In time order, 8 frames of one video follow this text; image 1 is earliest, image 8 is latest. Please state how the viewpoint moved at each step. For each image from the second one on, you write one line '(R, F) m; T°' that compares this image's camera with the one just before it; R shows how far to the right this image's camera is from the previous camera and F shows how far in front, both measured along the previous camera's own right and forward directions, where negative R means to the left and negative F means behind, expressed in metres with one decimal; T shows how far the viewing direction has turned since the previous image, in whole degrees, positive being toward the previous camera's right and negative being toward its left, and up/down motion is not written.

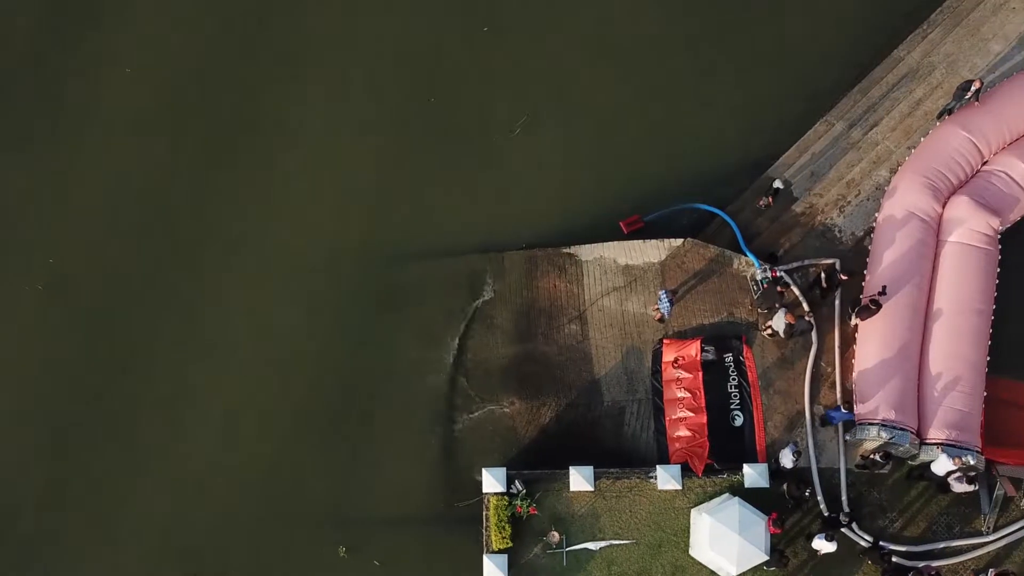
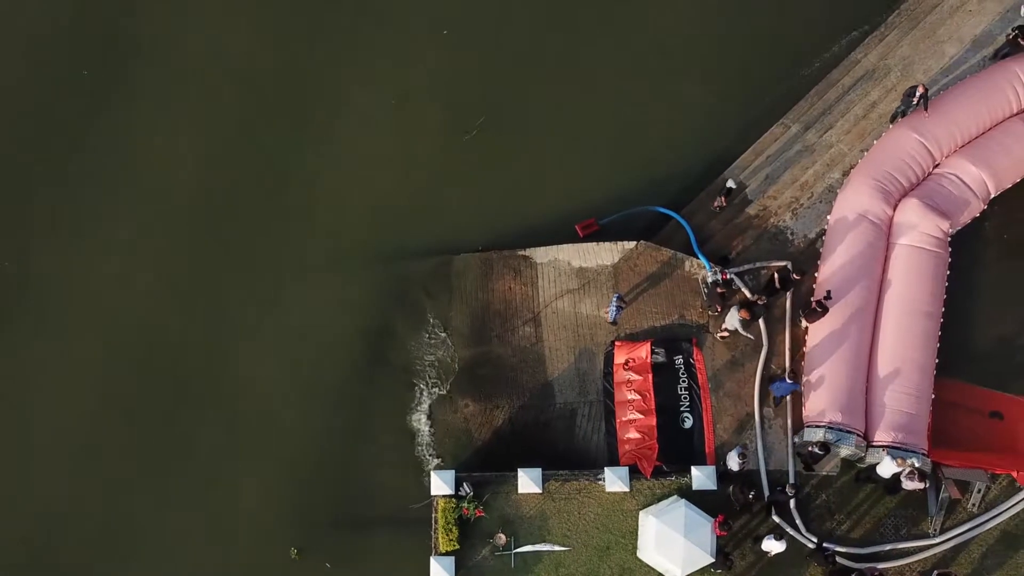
(+1.4, 0.0) m; 0°
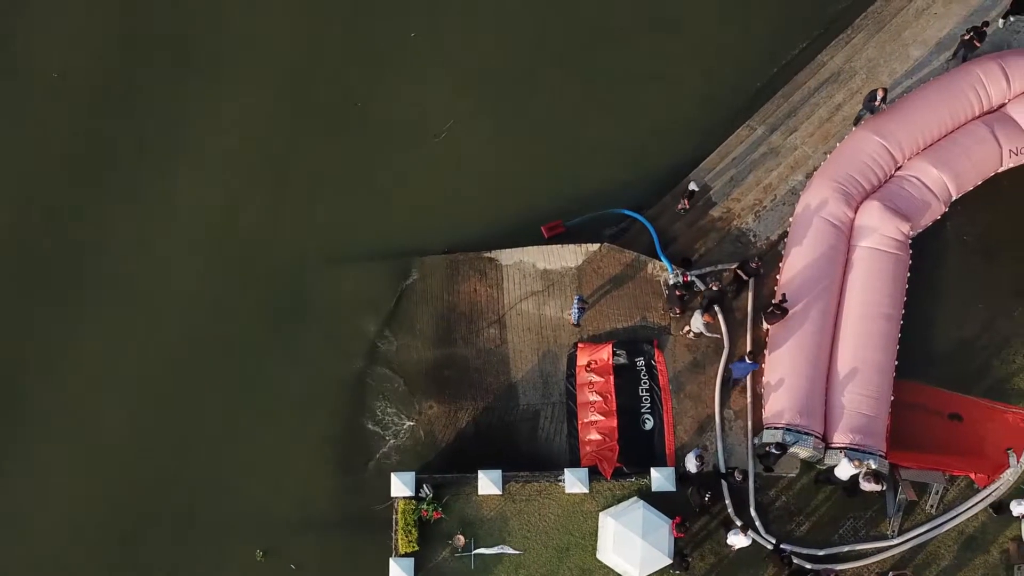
(+1.1, -0.1) m; 0°
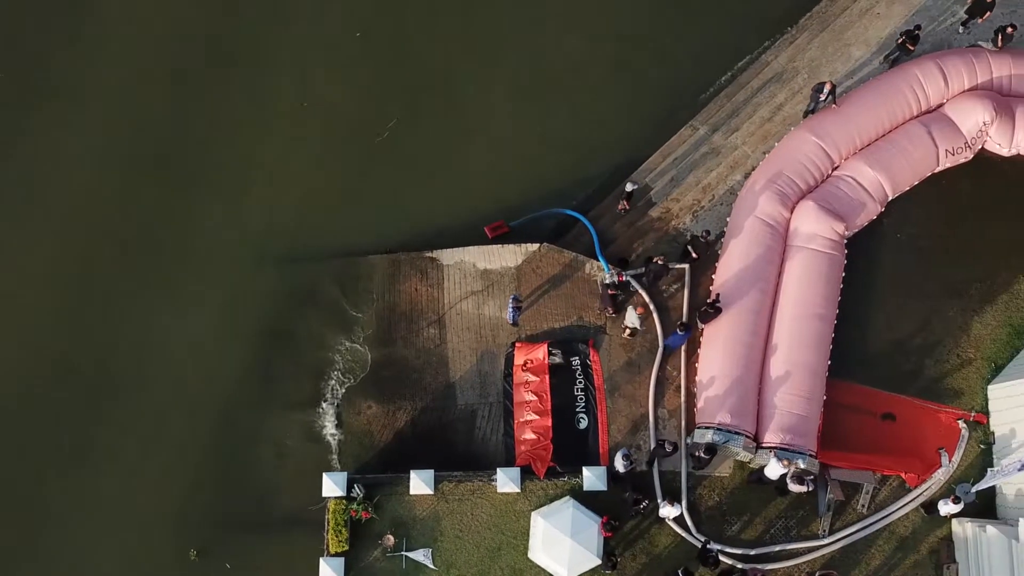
(+1.9, 0.0) m; 0°
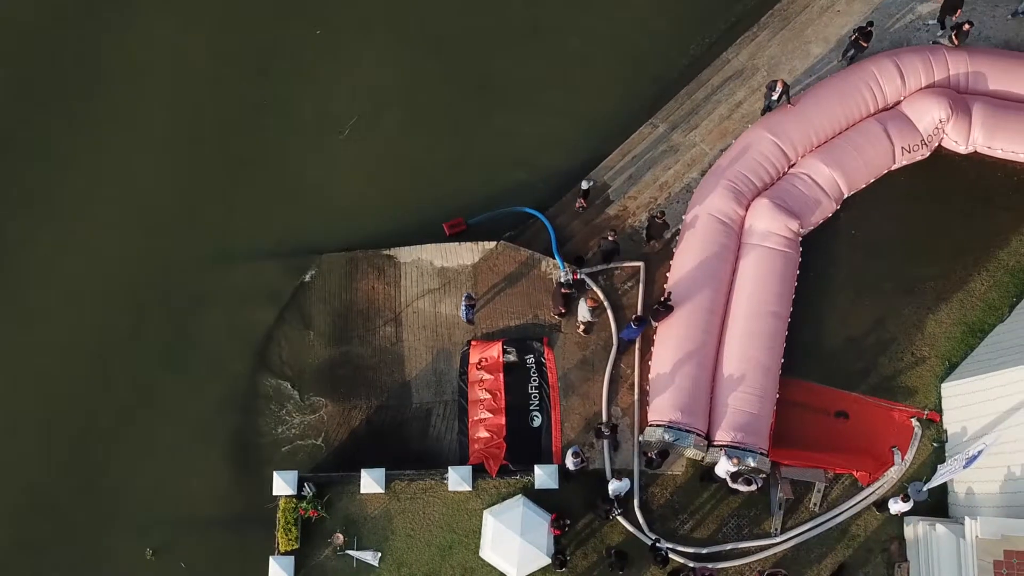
(+1.3, +0.1) m; 0°
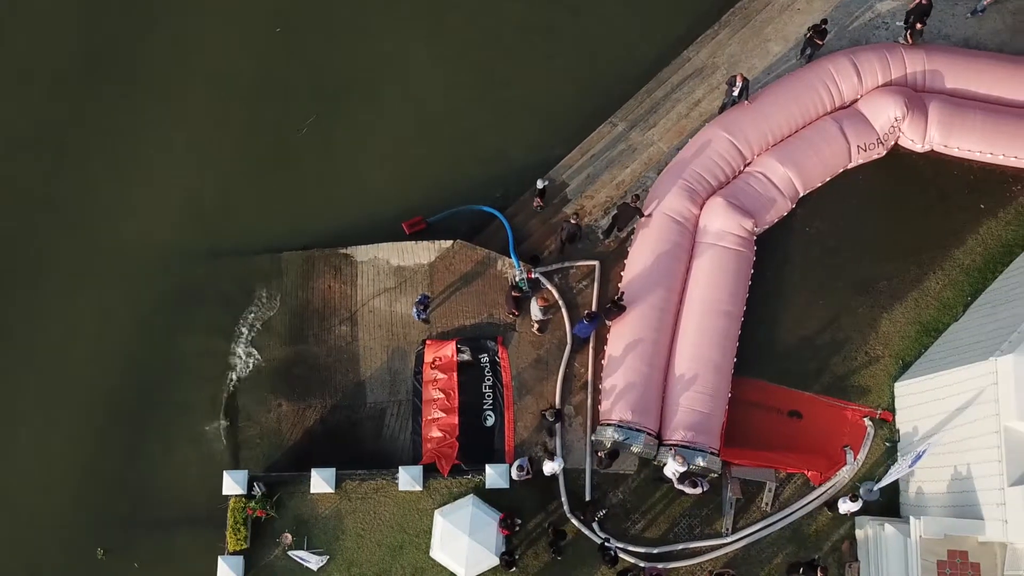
(+1.3, +0.1) m; 0°
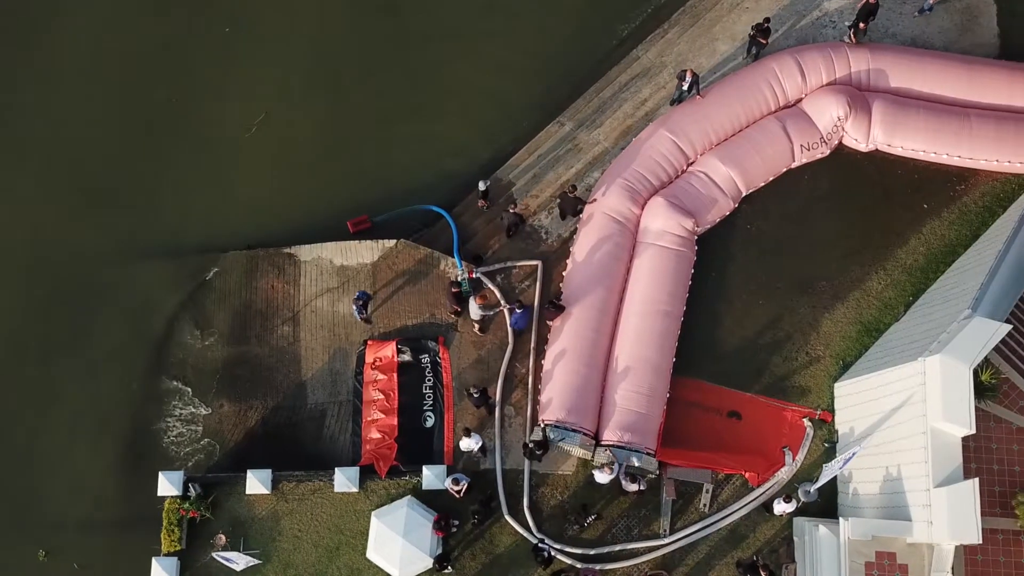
(+1.7, +0.1) m; 0°
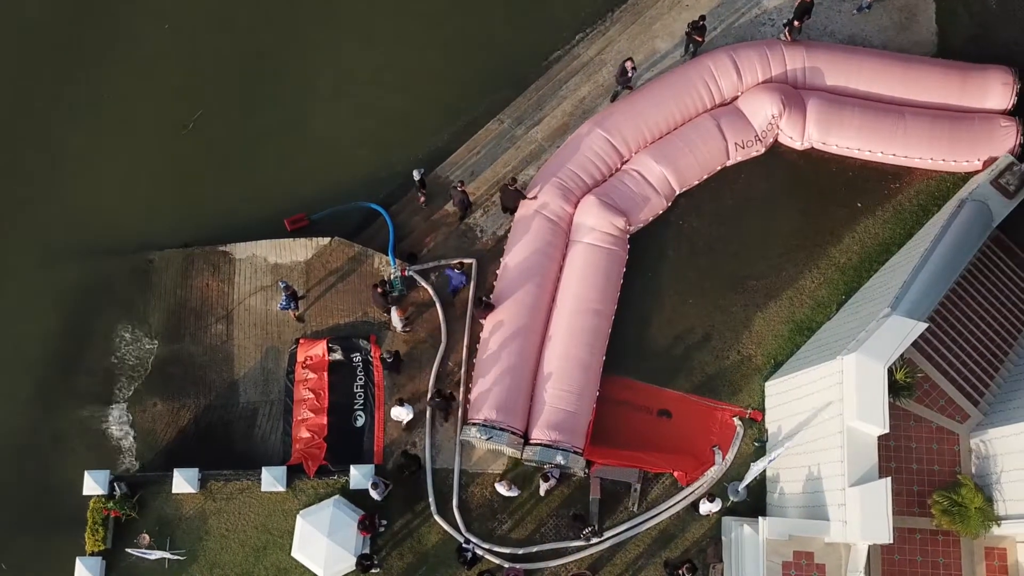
(+1.9, +0.1) m; 0°
